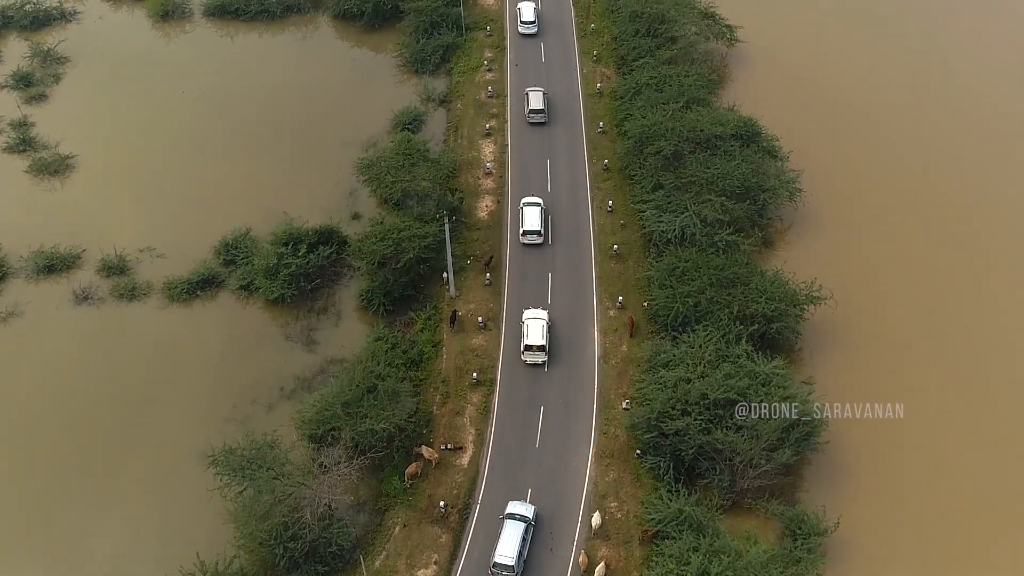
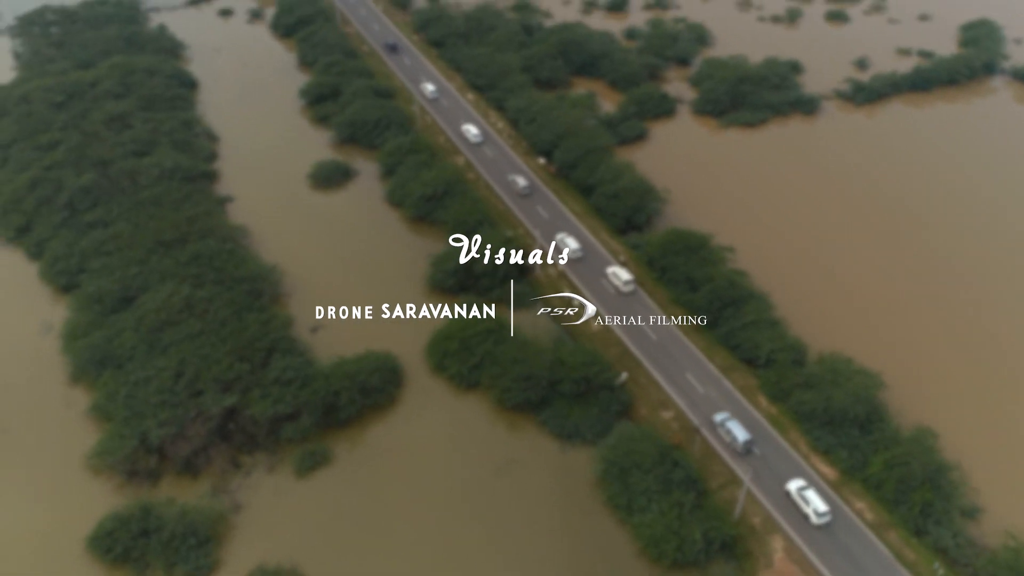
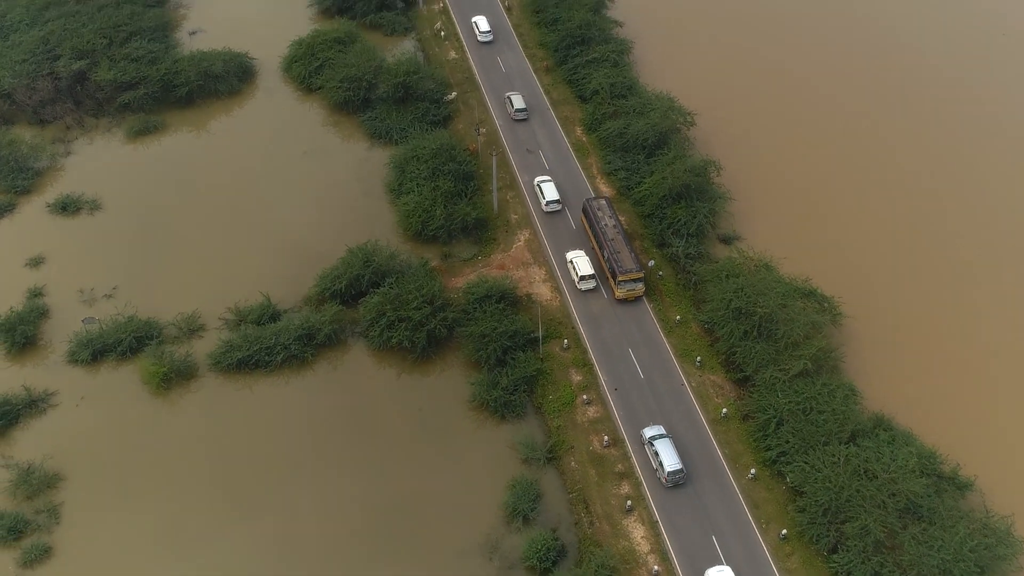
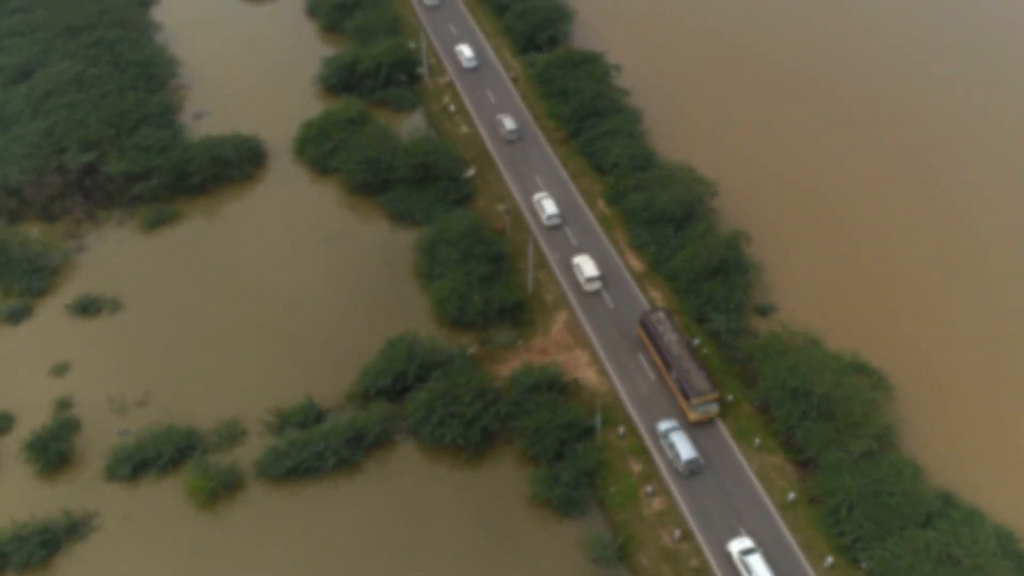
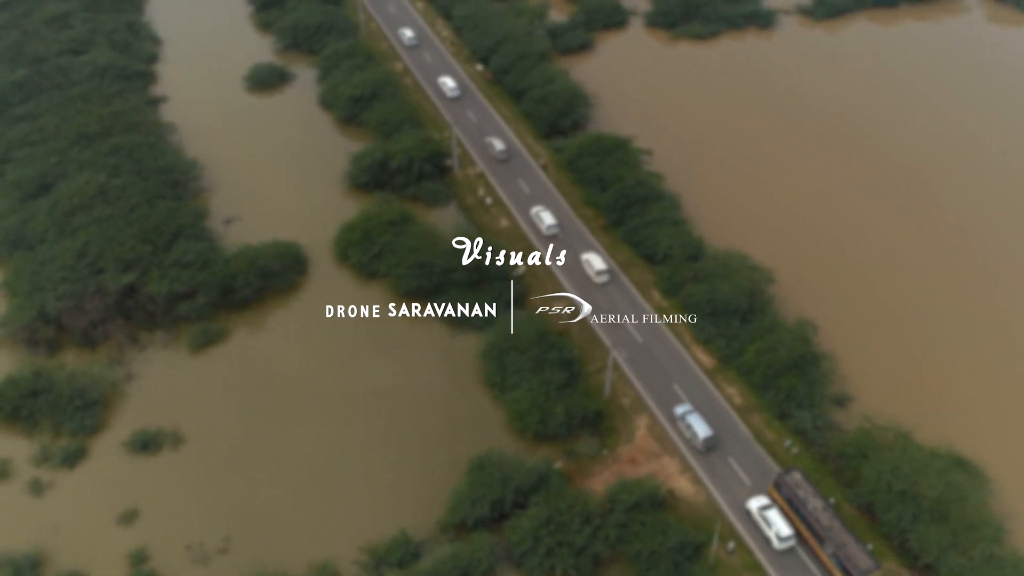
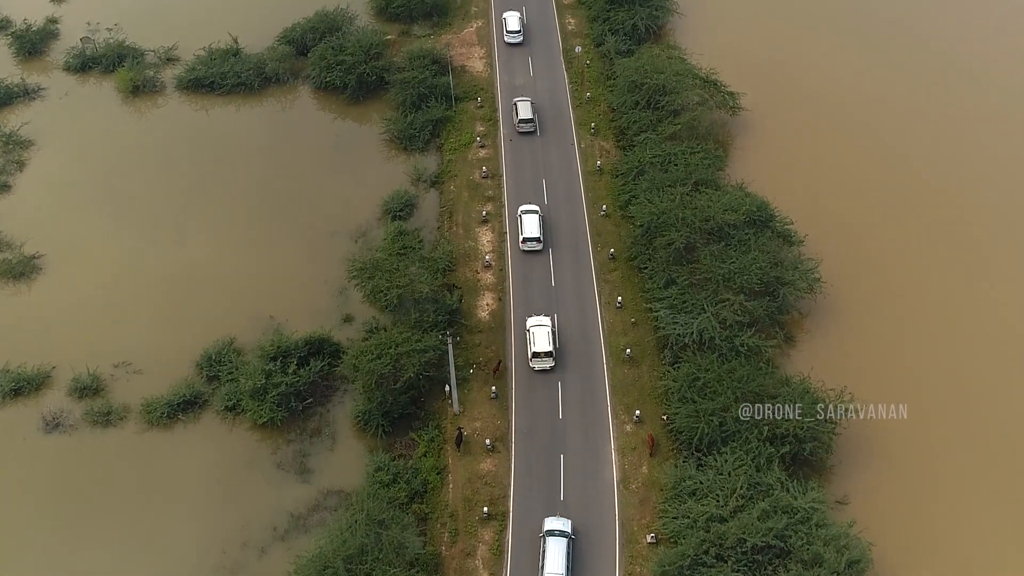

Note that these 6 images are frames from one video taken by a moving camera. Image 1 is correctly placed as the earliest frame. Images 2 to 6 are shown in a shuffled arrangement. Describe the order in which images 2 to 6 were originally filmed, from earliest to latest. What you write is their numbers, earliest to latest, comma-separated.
6, 3, 4, 5, 2
